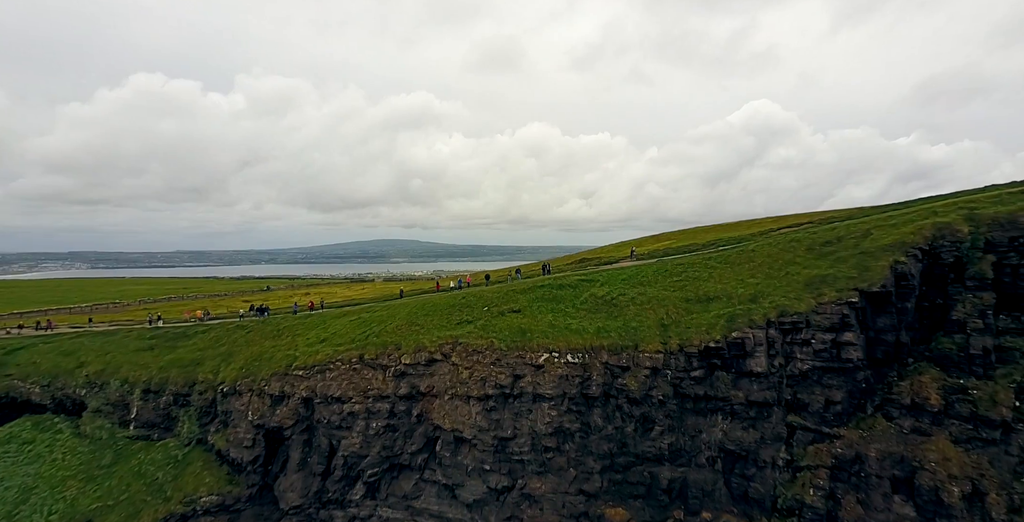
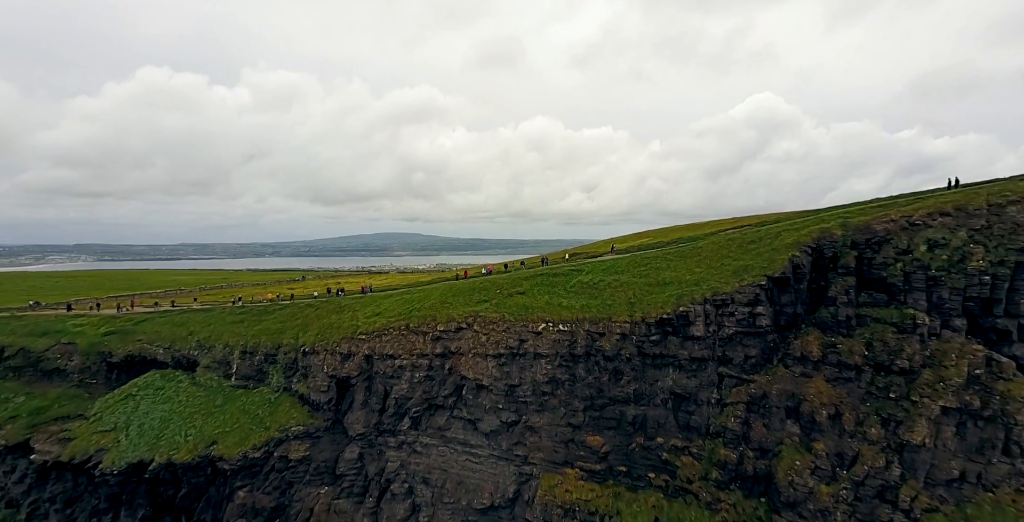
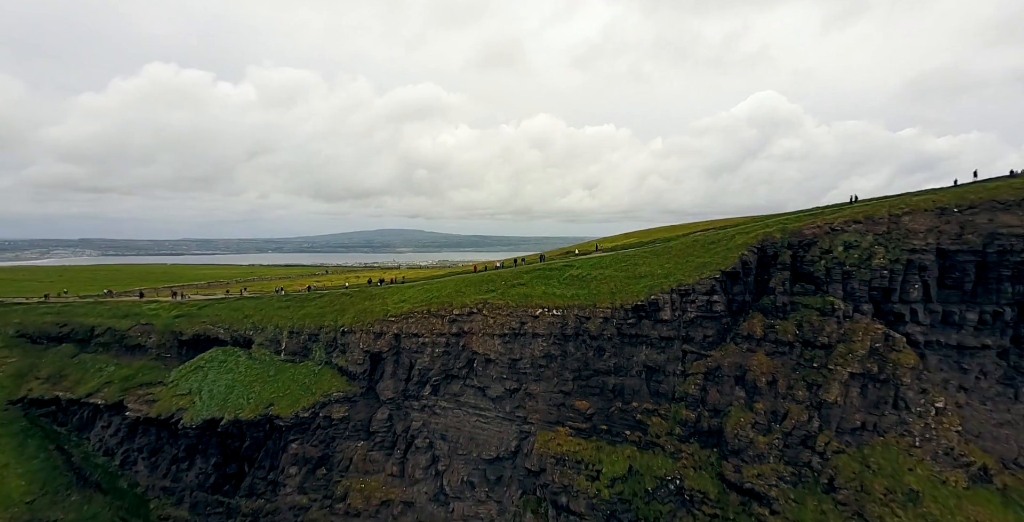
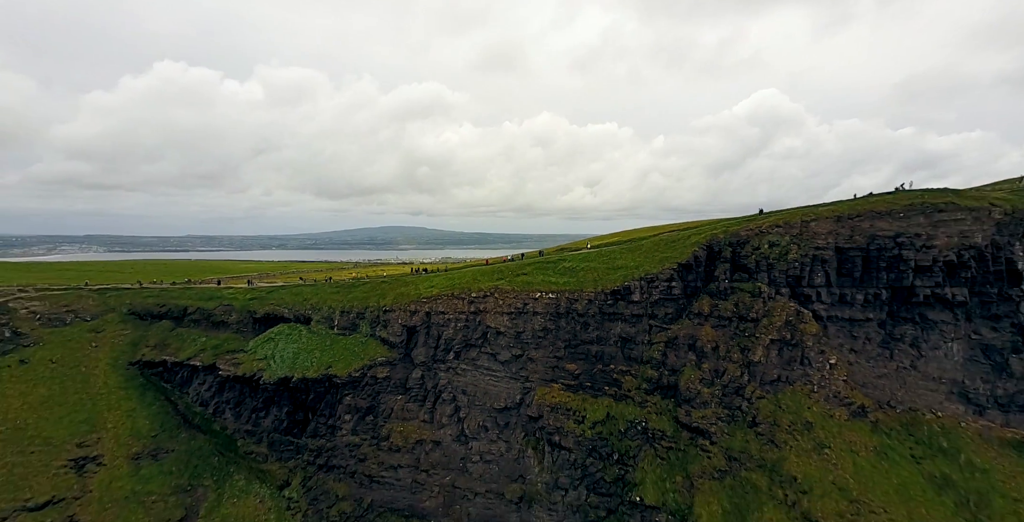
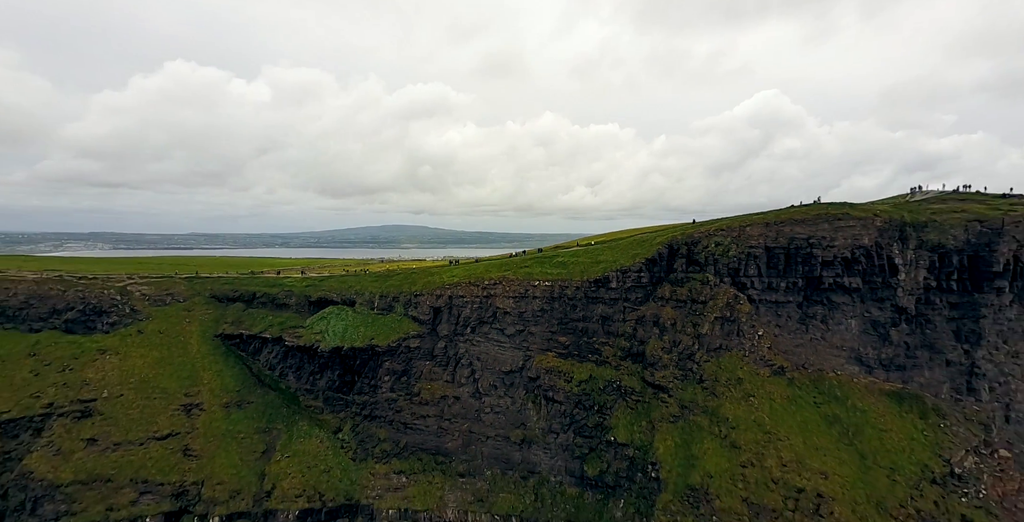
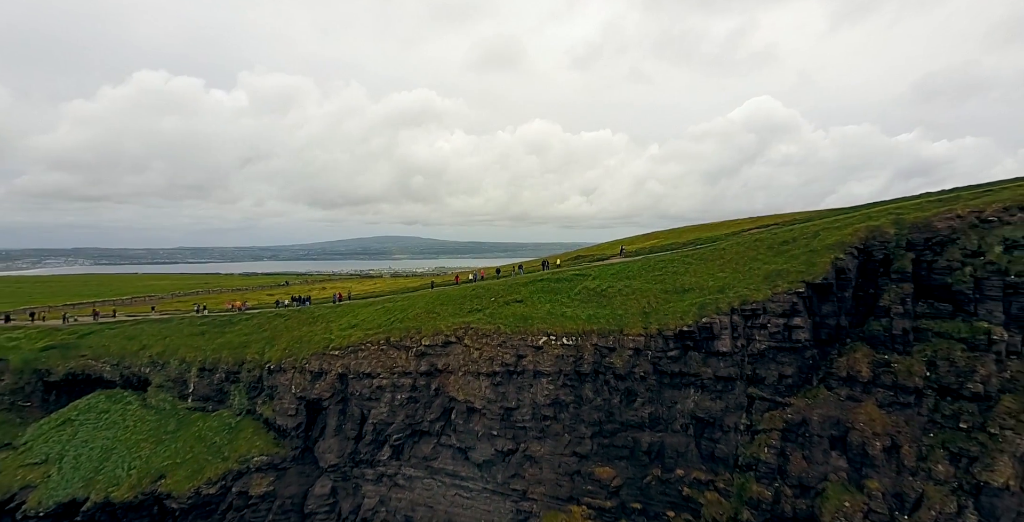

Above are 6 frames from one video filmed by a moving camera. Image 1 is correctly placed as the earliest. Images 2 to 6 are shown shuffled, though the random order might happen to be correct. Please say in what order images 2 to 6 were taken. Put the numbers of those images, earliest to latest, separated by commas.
6, 2, 3, 4, 5
